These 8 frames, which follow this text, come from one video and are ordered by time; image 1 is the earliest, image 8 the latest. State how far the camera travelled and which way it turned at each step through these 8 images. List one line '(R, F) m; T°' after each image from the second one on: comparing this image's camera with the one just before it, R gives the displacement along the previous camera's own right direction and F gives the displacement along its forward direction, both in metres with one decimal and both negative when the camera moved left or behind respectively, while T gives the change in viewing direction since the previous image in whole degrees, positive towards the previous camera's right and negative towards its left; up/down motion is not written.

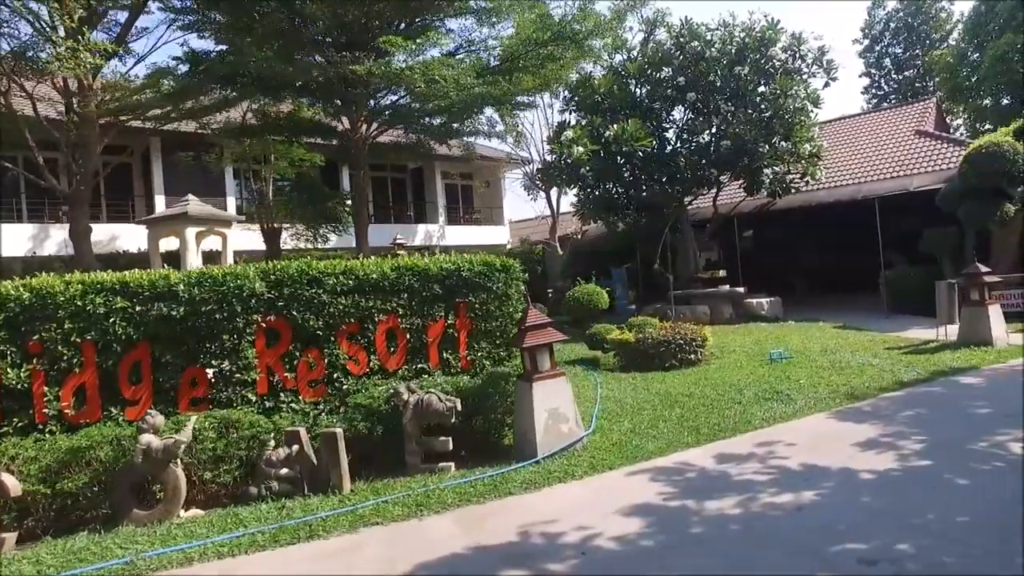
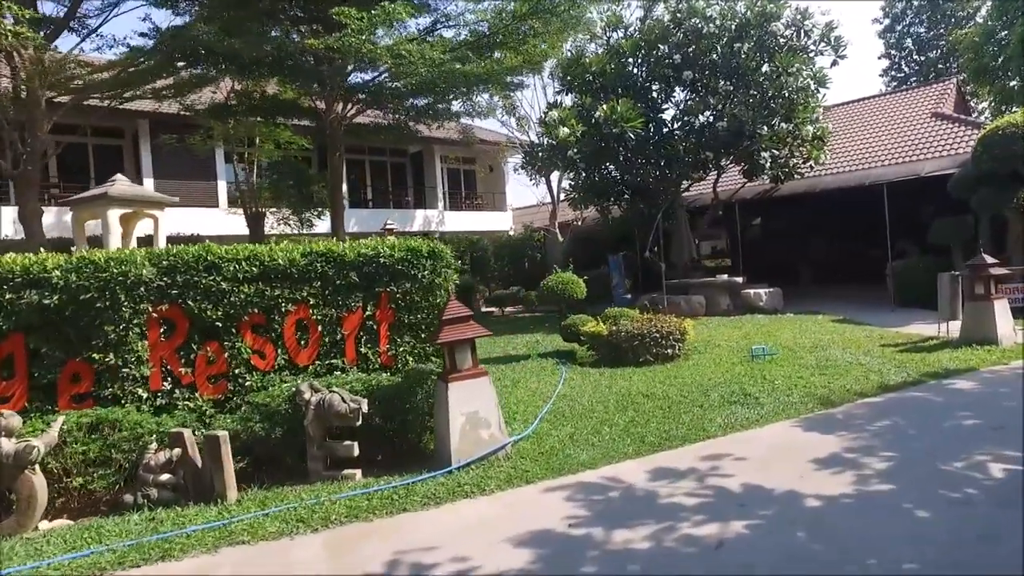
(+0.7, +0.6) m; -2°
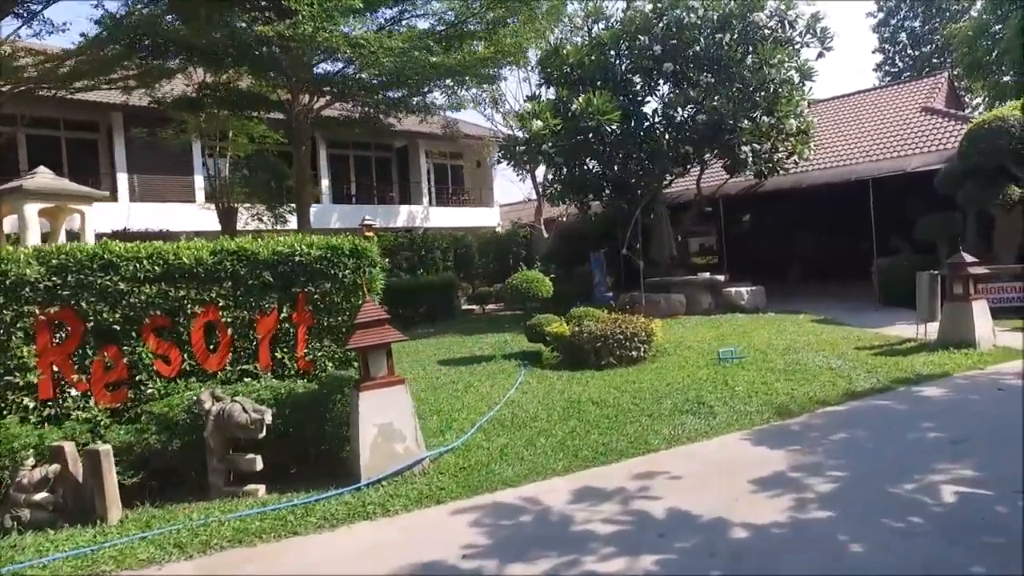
(+0.5, +0.4) m; 0°
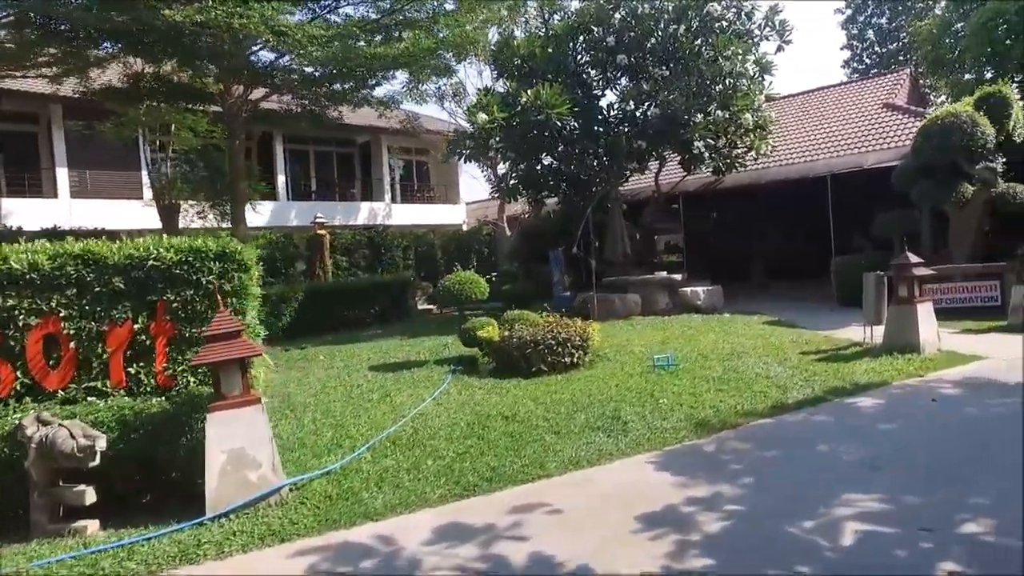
(+0.6, +0.5) m; +1°
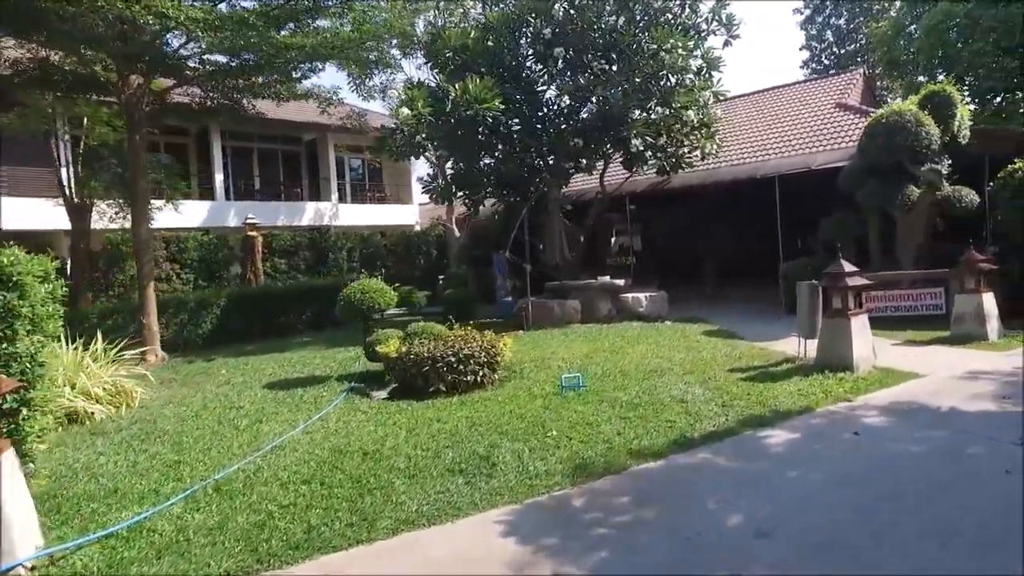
(+0.8, +0.7) m; +2°
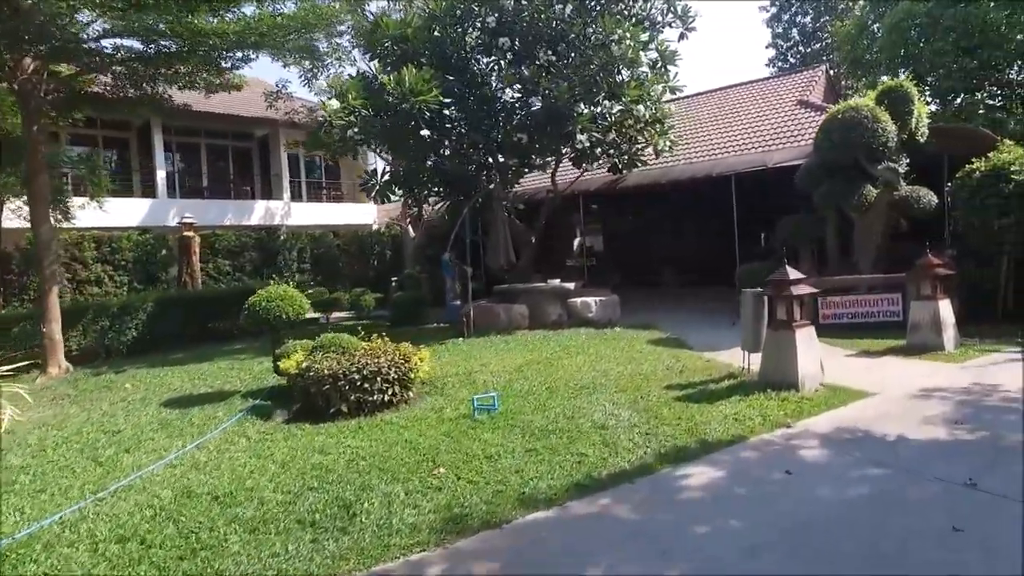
(+0.6, +0.7) m; +2°
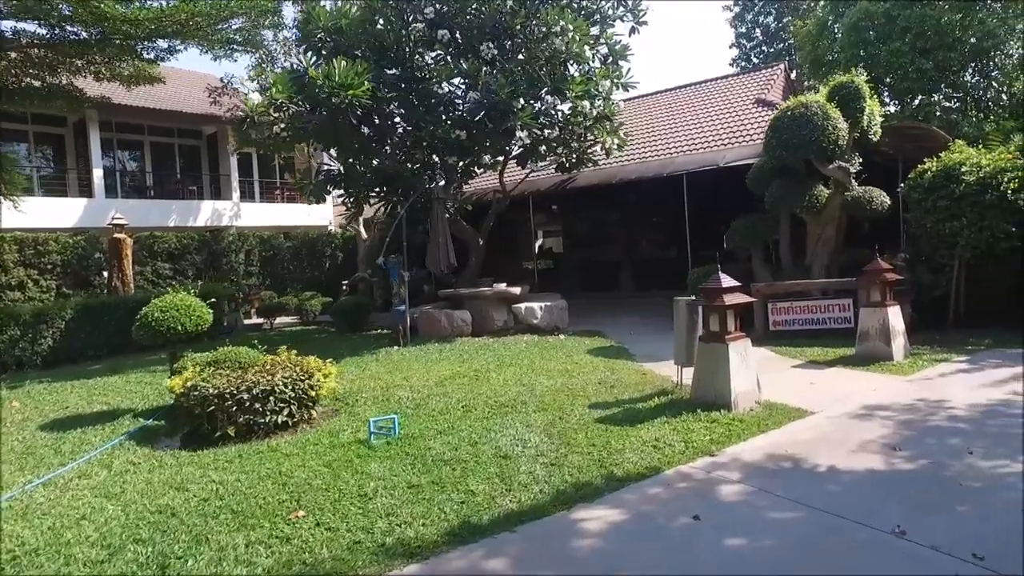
(+0.5, +0.6) m; +2°
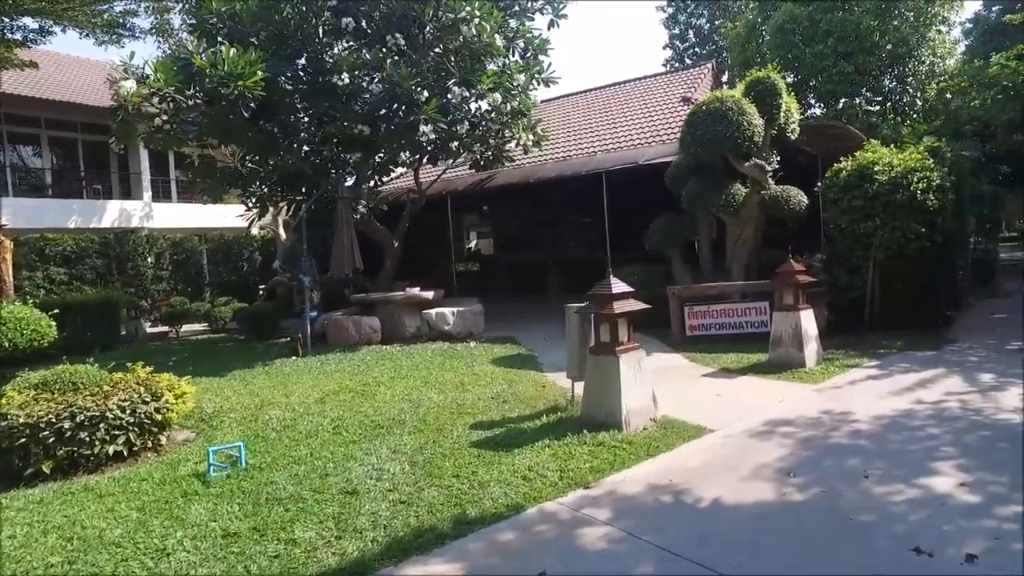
(+0.6, +0.5) m; +4°
